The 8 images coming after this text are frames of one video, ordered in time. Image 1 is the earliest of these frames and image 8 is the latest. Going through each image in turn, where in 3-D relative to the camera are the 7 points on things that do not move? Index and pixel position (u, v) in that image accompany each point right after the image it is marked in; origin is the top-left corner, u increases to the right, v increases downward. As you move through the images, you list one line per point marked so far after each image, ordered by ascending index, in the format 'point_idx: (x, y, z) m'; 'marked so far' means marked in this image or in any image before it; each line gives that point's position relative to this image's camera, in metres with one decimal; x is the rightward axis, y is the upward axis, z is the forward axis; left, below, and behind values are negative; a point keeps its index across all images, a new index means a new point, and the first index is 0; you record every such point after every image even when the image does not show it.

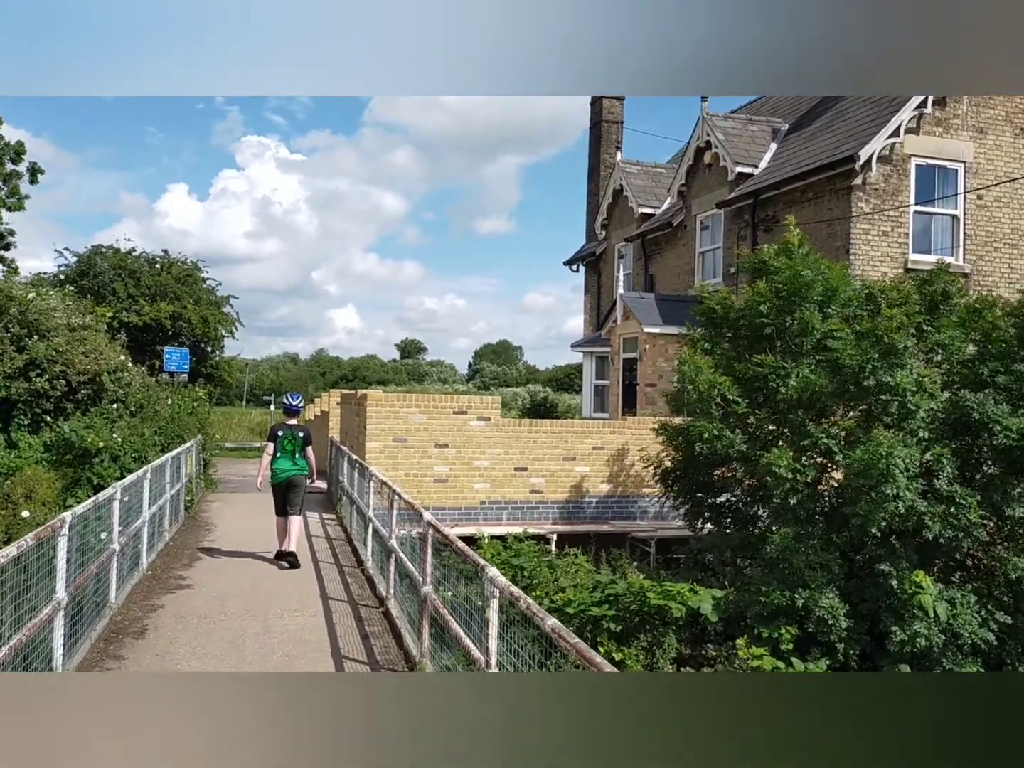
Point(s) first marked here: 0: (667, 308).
0: (+2.6, +1.3, +14.2) m
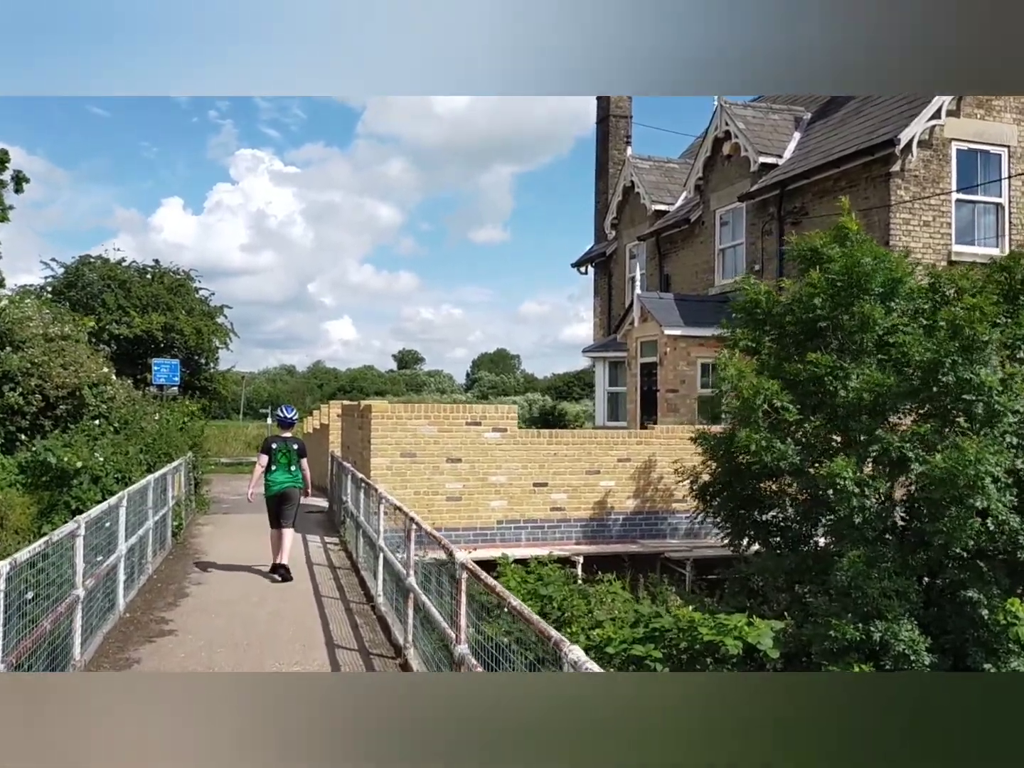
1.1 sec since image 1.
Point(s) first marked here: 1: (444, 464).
0: (+2.8, +1.2, +13.4) m
1: (-0.7, -0.9, +9.1) m
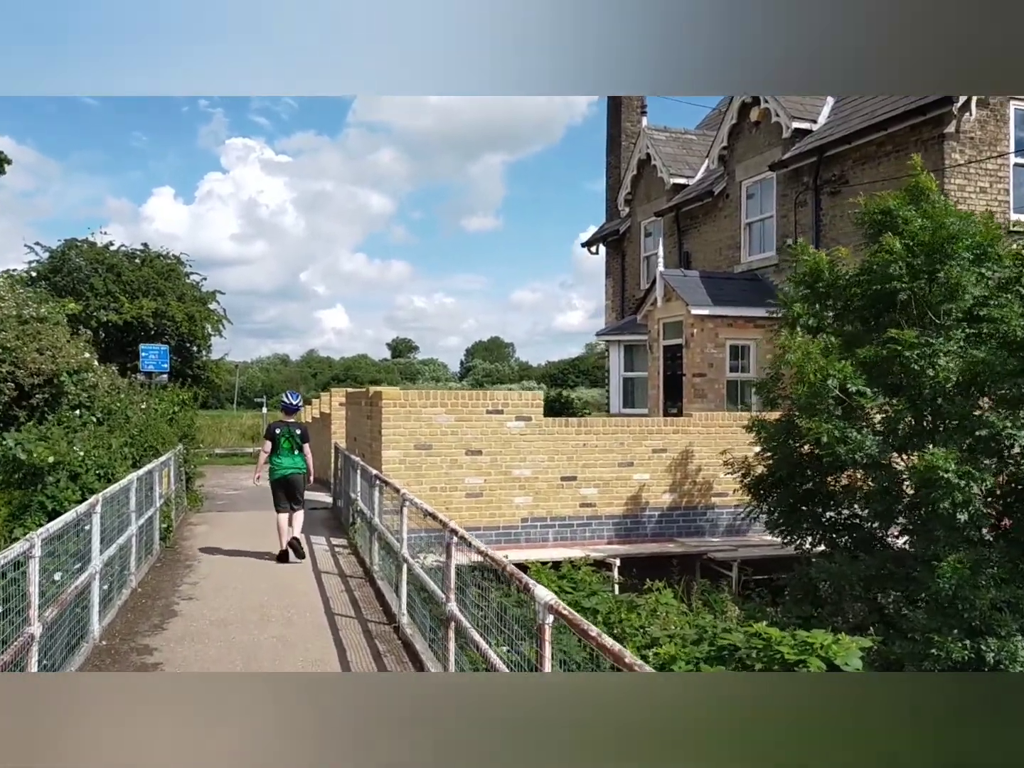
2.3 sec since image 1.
0: (+3.0, +1.4, +12.4) m
1: (-0.5, -0.7, +8.2) m
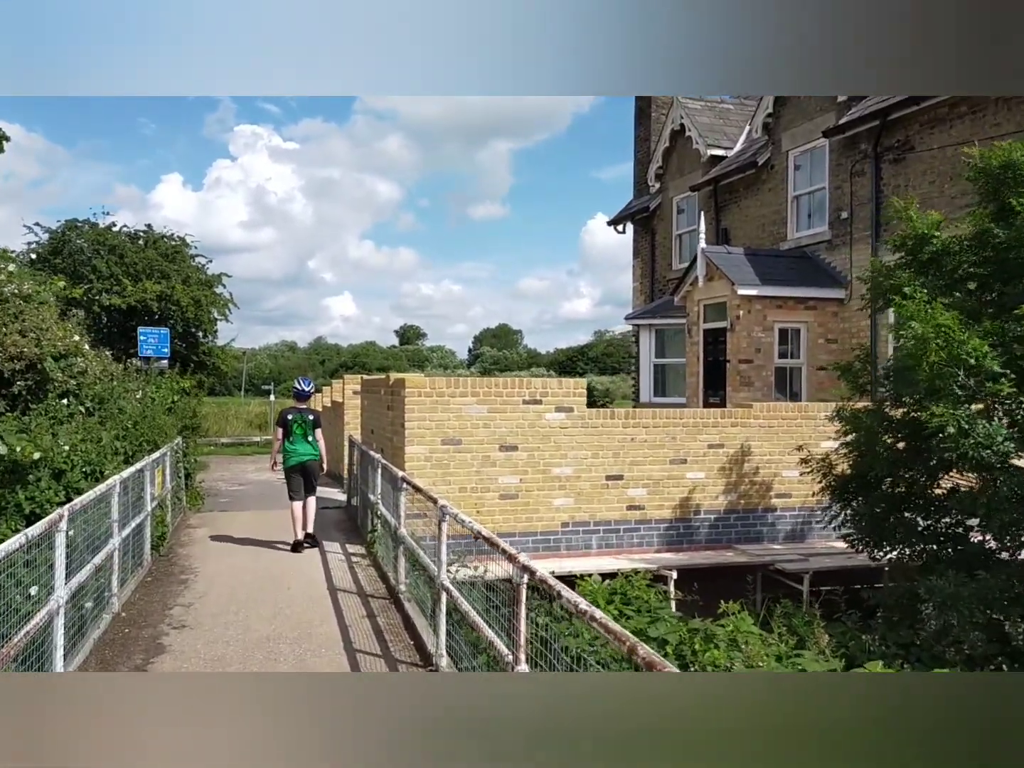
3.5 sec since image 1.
0: (+3.4, +1.6, +11.4) m
1: (-0.1, -0.6, +7.2) m
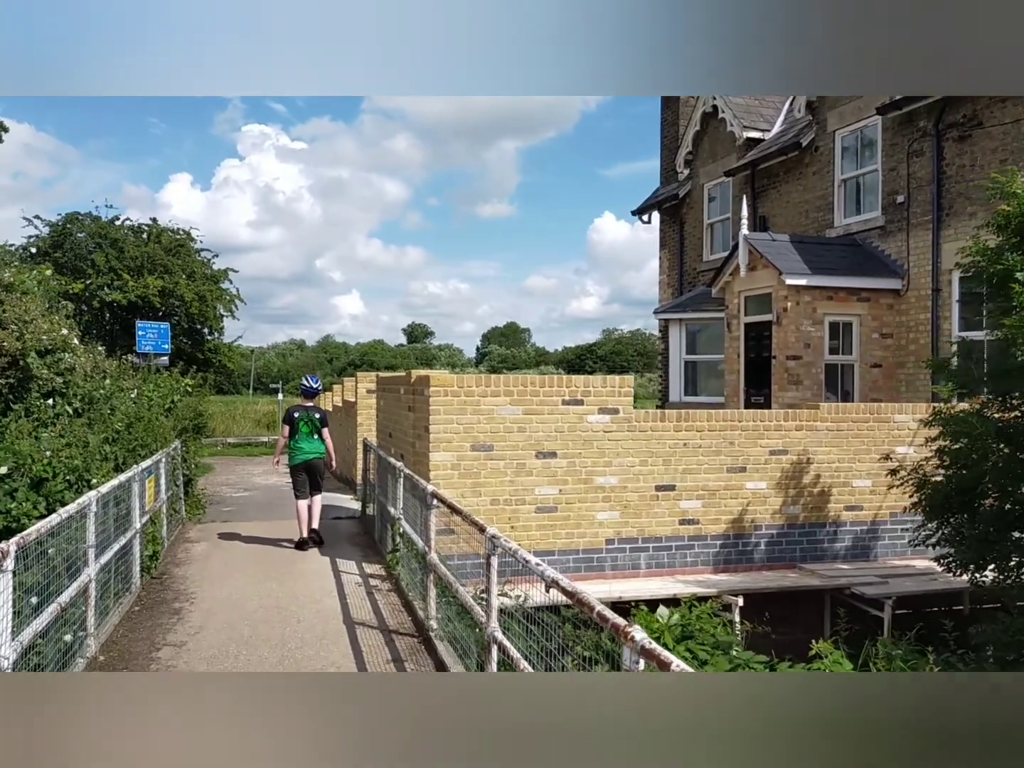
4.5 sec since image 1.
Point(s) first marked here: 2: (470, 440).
0: (+3.7, +1.6, +10.5) m
1: (+0.2, -0.6, +6.4) m
2: (-0.3, -0.4, +6.3) m
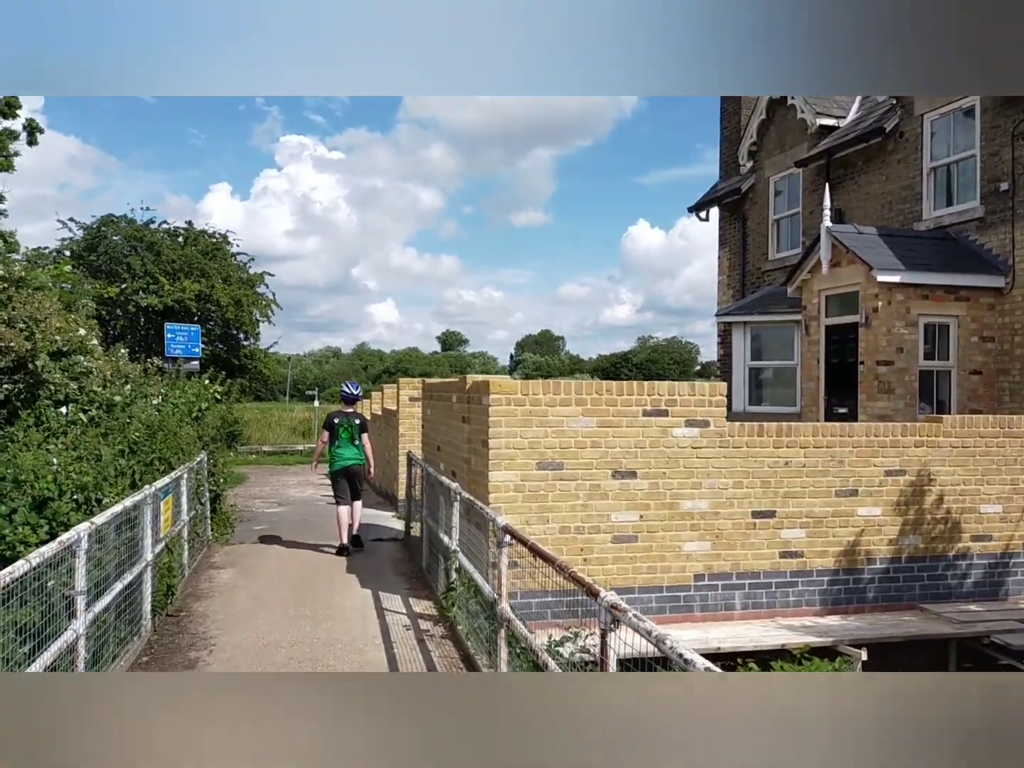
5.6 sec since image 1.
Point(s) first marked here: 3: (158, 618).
0: (+4.3, +1.5, +9.4) m
1: (+0.6, -0.6, +5.4) m
2: (+0.2, -0.5, +5.3) m
3: (-2.2, -1.4, +5.3) m
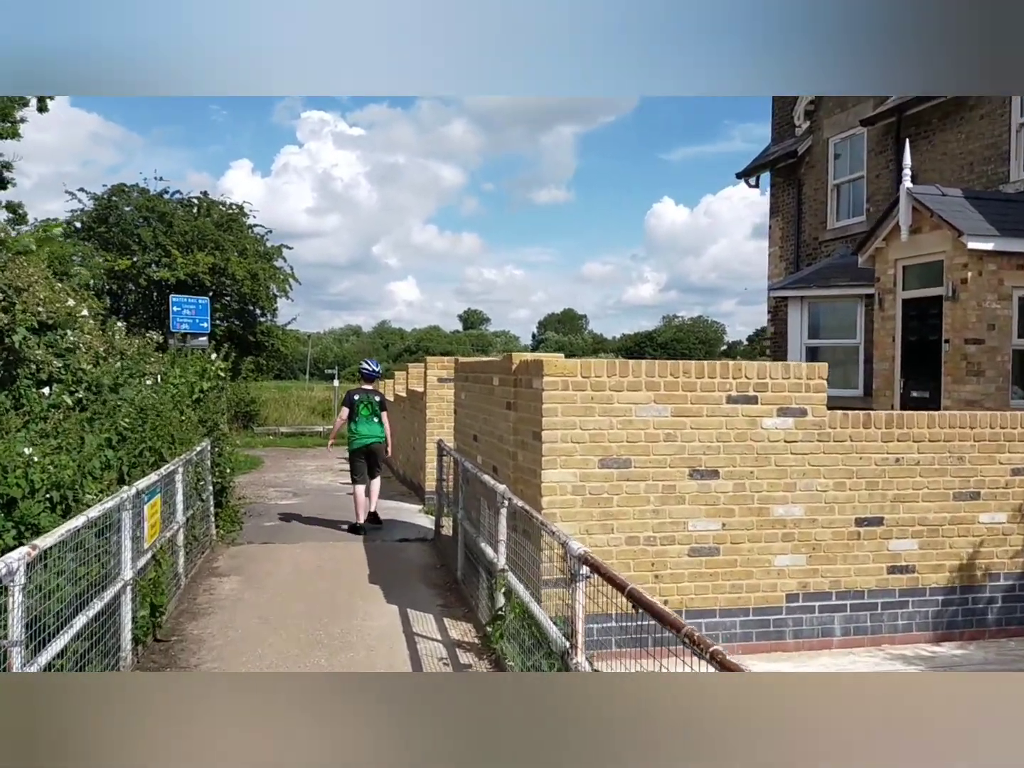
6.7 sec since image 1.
0: (+4.7, +1.7, +8.3) m
1: (+0.9, -0.5, +4.5) m
2: (+0.4, -0.4, +4.4) m
3: (-1.9, -1.3, +4.4) m
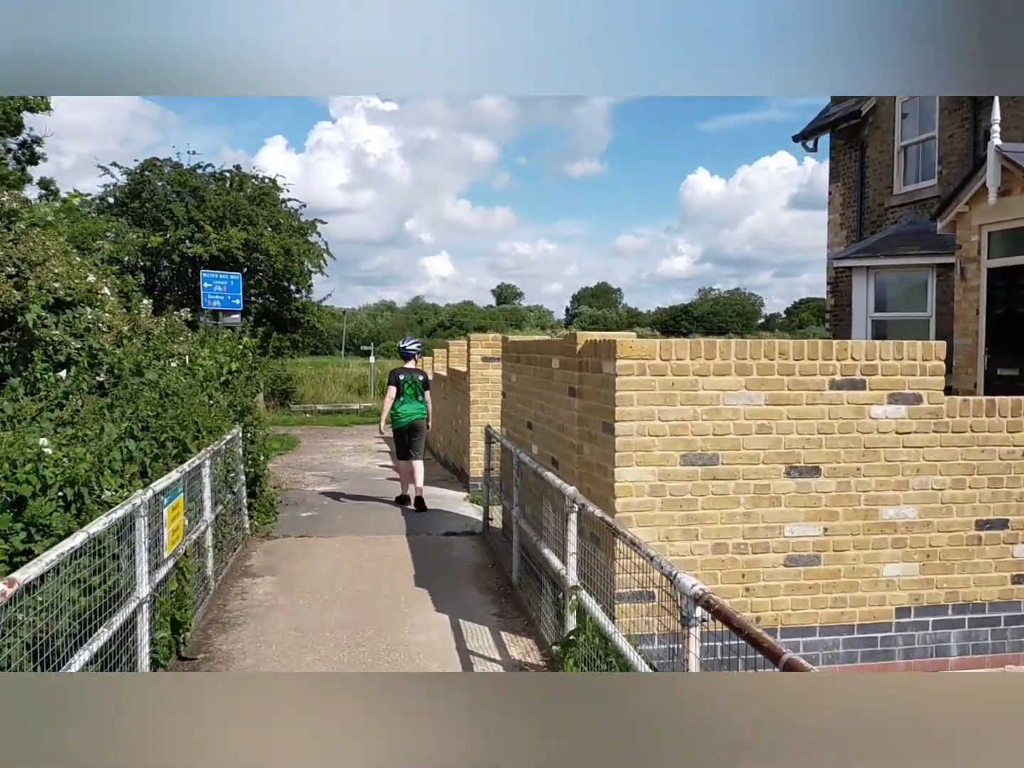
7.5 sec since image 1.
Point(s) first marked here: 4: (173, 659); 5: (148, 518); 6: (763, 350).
0: (+5.2, +1.9, +7.5) m
1: (+1.2, -0.4, +3.9) m
2: (+0.8, -0.3, +3.8) m
3: (-1.6, -1.3, +4.0) m
4: (-1.6, -1.2, +4.0) m
5: (-1.6, -0.6, +3.9) m
6: (+1.2, +0.2, +3.9) m
